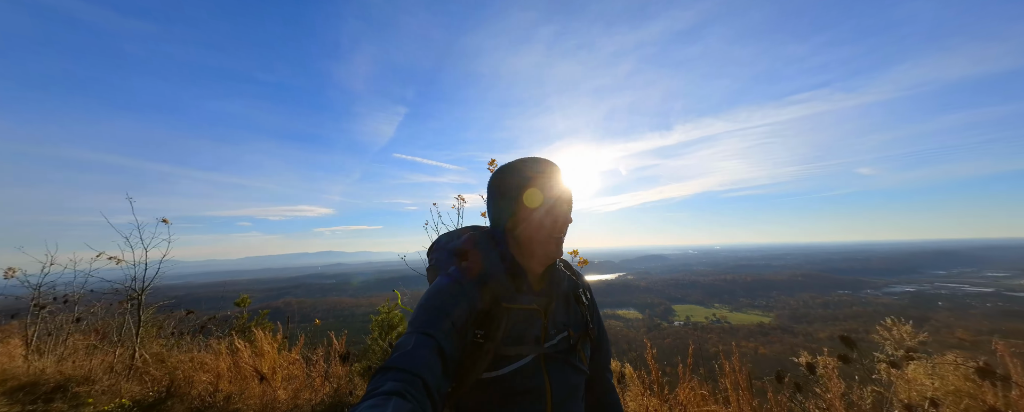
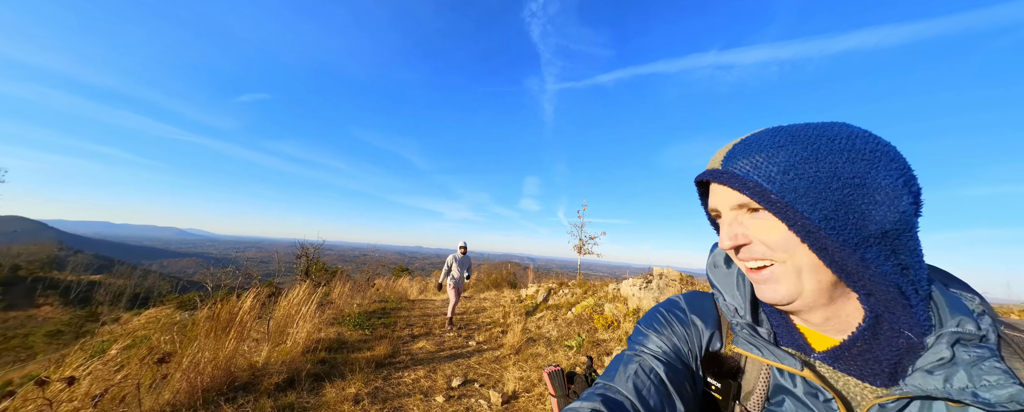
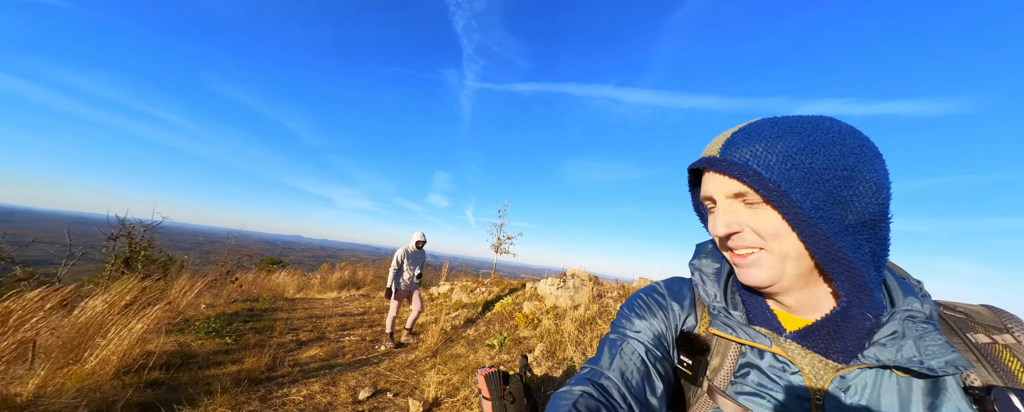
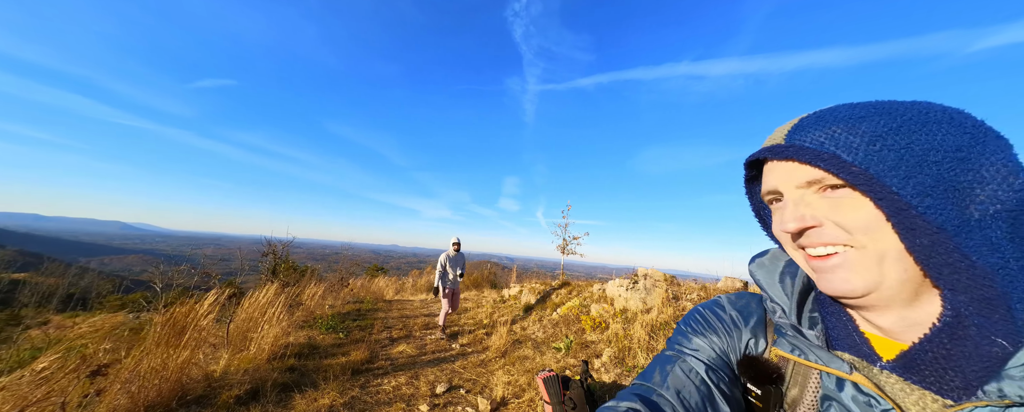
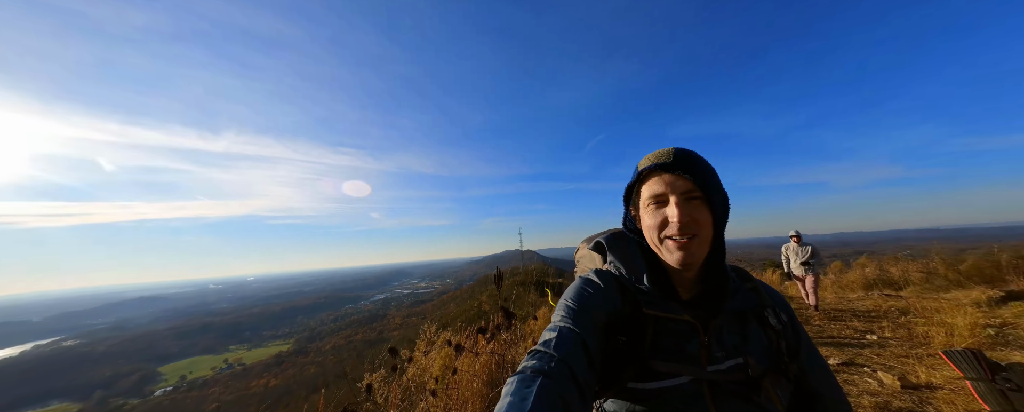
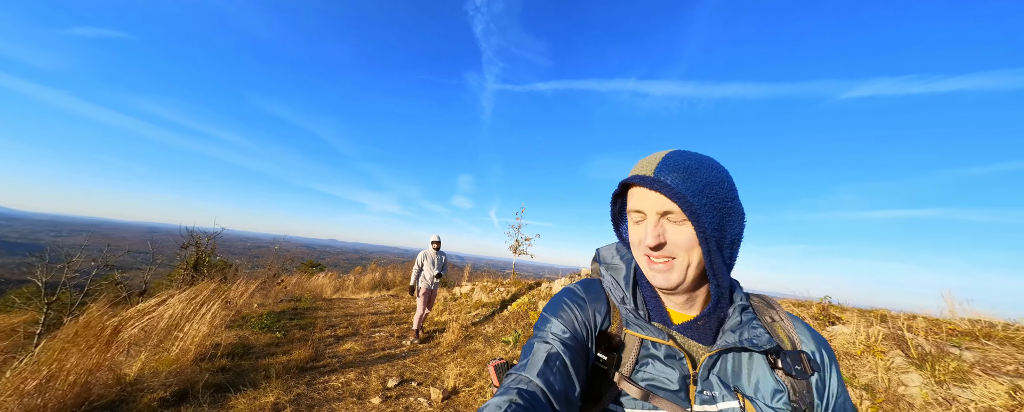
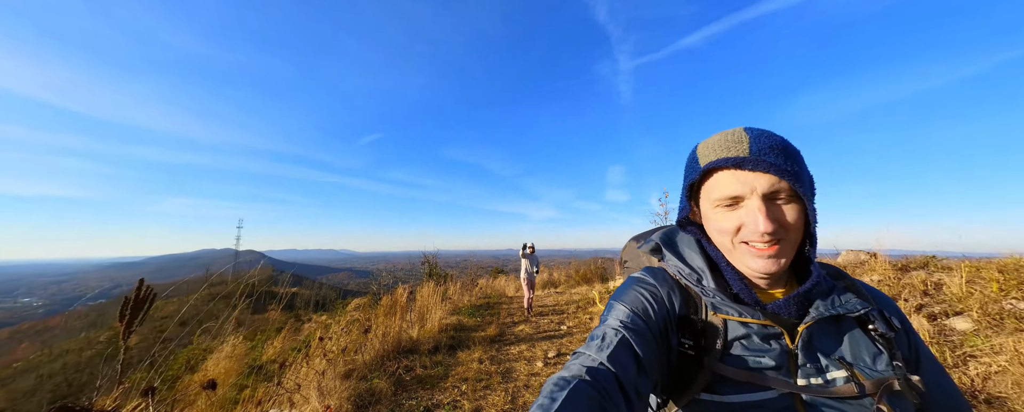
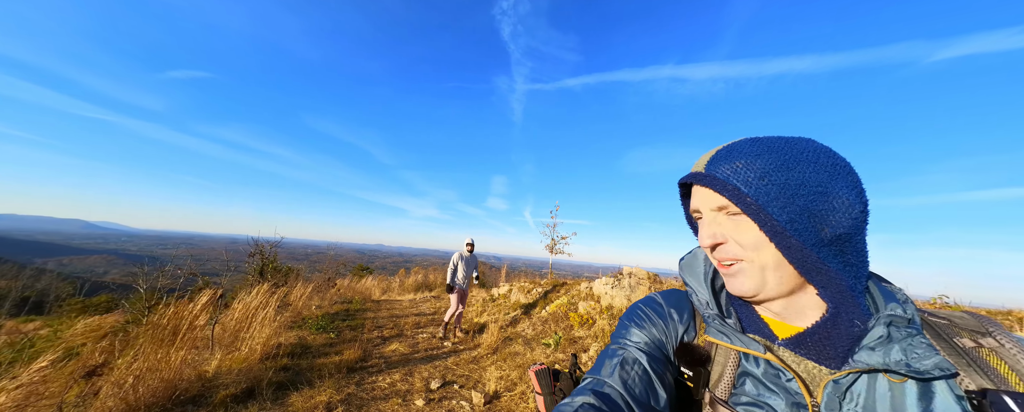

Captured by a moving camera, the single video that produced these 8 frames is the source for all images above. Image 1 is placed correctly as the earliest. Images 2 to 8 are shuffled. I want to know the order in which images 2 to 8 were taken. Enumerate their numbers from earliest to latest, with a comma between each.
5, 7, 2, 4, 8, 6, 3
